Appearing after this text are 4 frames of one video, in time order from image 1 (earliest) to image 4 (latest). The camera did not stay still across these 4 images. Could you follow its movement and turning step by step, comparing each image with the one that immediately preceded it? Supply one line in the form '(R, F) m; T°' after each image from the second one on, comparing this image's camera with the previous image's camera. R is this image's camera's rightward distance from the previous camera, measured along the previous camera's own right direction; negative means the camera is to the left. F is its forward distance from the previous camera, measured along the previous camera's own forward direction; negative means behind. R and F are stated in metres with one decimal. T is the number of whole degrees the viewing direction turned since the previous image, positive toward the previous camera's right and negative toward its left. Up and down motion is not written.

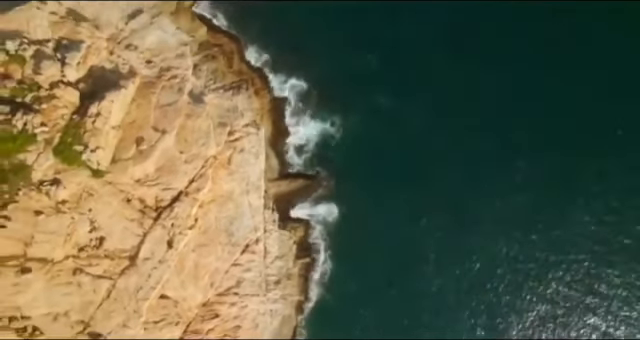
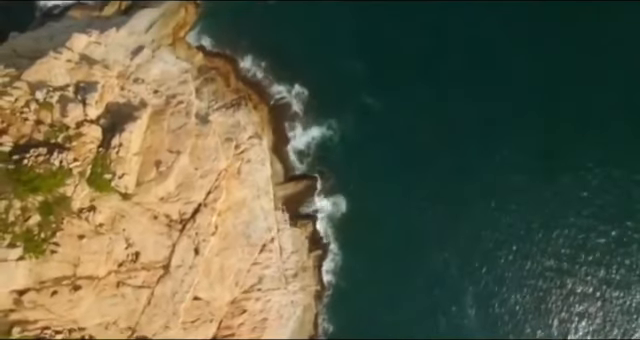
(0.0, -3.2) m; 0°
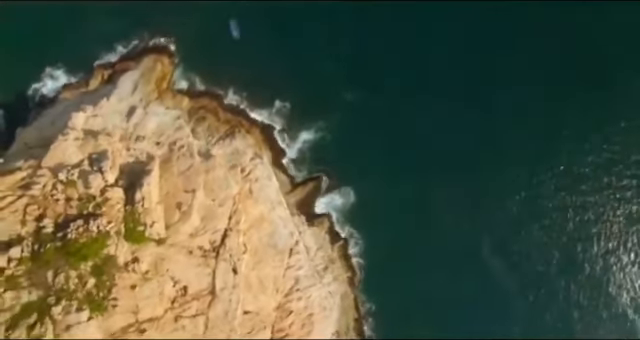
(0.0, -3.1) m; 0°
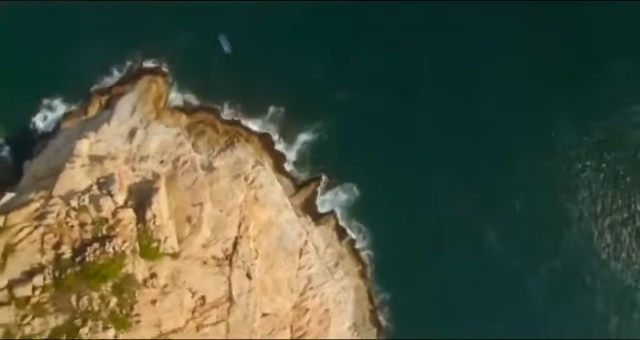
(0.0, -1.1) m; 0°
